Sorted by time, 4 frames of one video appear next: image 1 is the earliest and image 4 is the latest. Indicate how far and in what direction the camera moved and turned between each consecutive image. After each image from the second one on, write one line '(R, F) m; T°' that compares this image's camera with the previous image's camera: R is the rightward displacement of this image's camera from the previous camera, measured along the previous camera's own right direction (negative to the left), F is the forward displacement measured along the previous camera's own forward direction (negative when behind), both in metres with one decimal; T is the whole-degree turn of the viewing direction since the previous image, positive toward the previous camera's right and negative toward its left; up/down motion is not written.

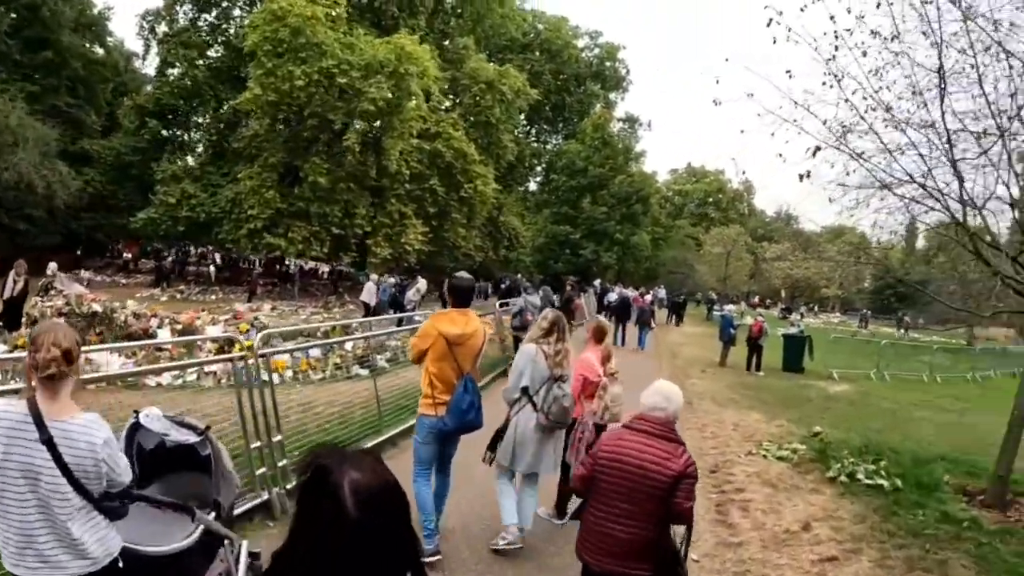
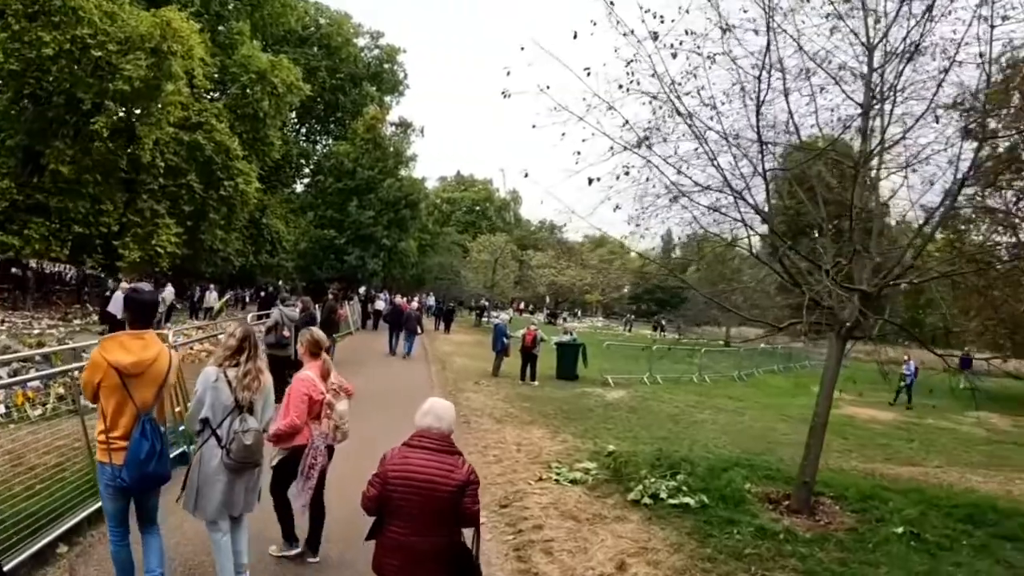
(0.0, +1.0) m; +13°
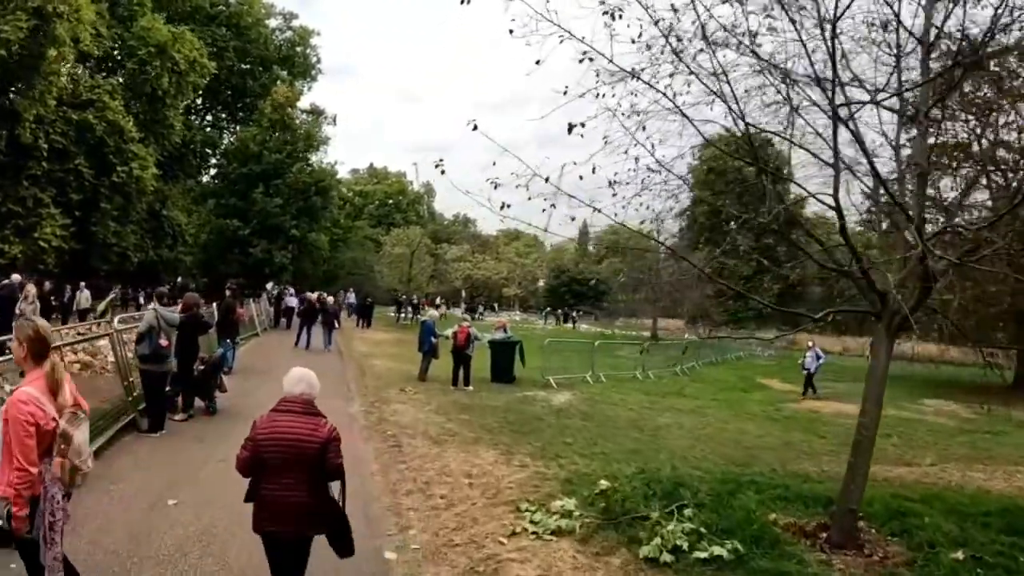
(-0.3, +2.2) m; +5°
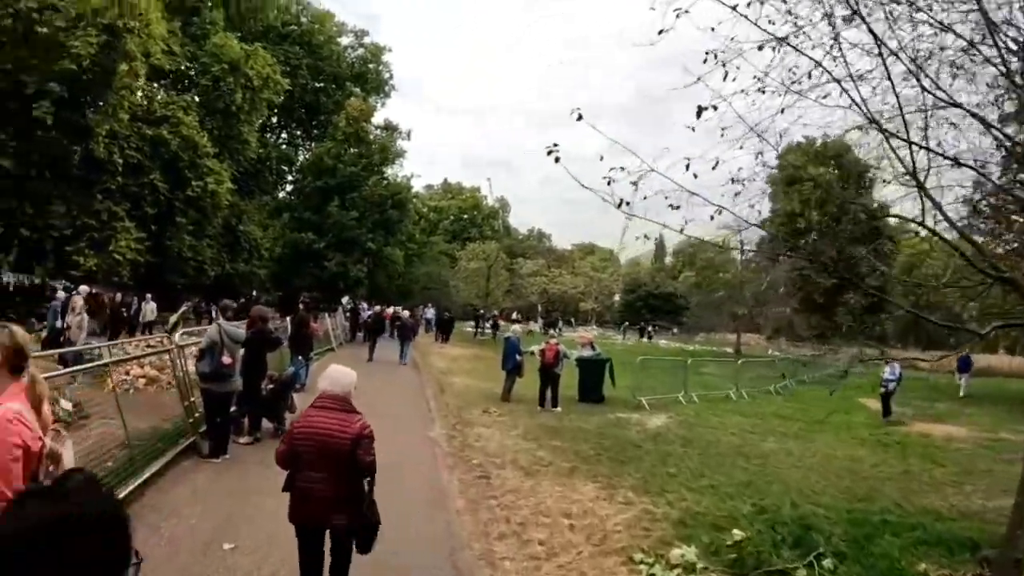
(-0.2, +0.9) m; -4°
